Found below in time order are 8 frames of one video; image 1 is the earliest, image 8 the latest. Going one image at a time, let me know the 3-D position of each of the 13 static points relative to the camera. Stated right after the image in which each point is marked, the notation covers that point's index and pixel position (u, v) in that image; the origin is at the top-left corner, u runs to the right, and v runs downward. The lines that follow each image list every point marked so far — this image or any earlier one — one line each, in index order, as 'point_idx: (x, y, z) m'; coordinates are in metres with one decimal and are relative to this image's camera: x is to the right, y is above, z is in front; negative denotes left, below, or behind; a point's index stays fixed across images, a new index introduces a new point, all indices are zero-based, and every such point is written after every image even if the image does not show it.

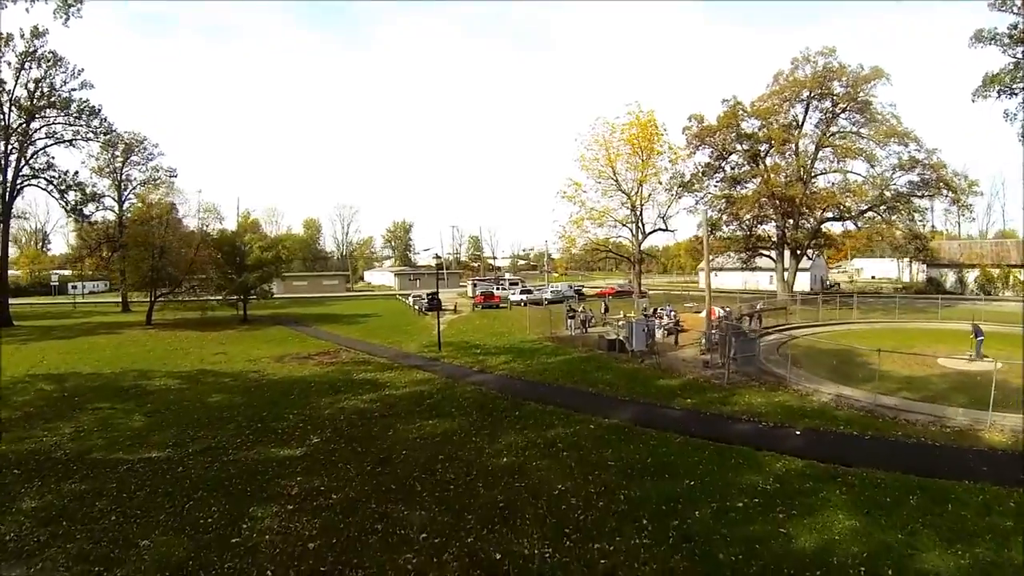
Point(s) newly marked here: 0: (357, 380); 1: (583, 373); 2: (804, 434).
0: (-5.6, -3.3, +20.0) m
1: (+2.3, -2.6, +18.1) m
2: (+6.7, -3.4, +13.0) m
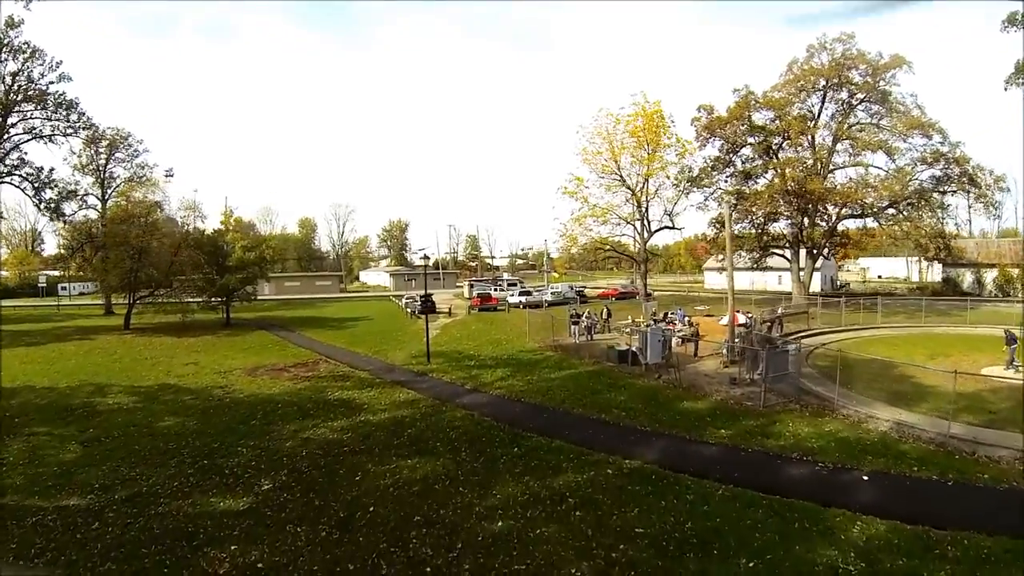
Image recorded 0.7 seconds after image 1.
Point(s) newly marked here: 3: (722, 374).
0: (-5.7, -3.5, +17.4) m
1: (+2.2, -2.8, +15.5) m
2: (+6.7, -3.6, +10.4) m
3: (+6.6, -2.7, +17.7) m
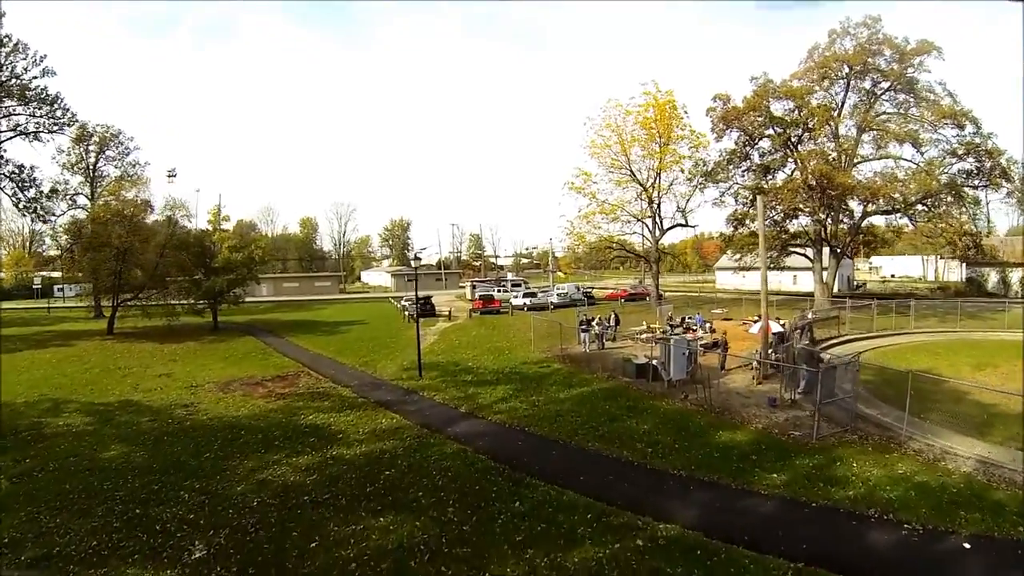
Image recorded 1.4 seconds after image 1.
0: (-5.6, -3.7, +15.0) m
1: (+2.2, -3.0, +13.0) m
2: (+6.7, -3.8, +8.0) m
3: (+6.6, -2.8, +15.2) m
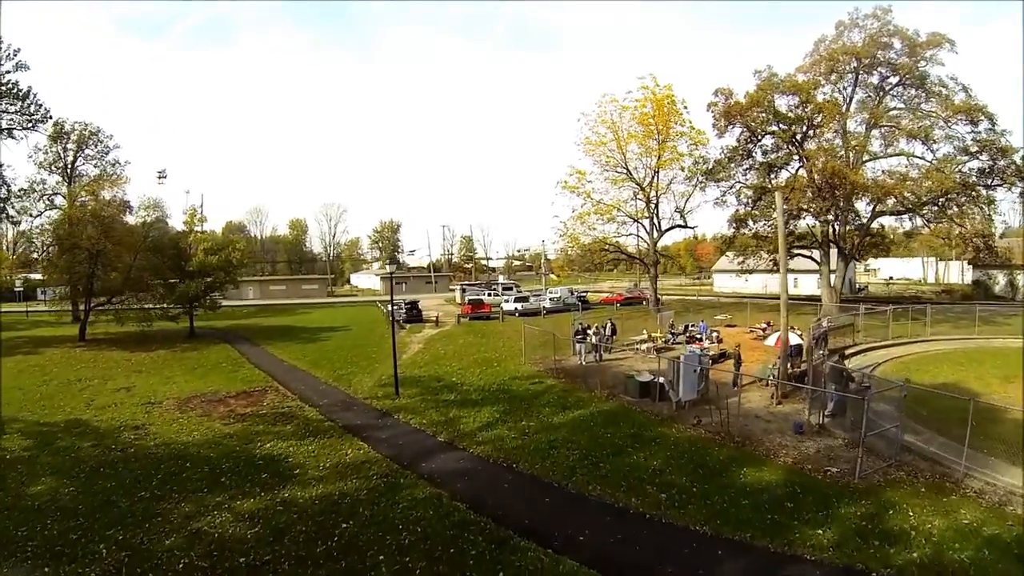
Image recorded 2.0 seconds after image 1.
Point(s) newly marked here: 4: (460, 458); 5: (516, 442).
0: (-5.9, -3.9, +13.0) m
1: (+2.0, -3.2, +11.1) m
2: (+6.5, -3.9, +6.1) m
3: (+6.3, -3.0, +13.3) m
4: (-1.0, -3.4, +11.3) m
5: (+0.1, -3.3, +11.9) m
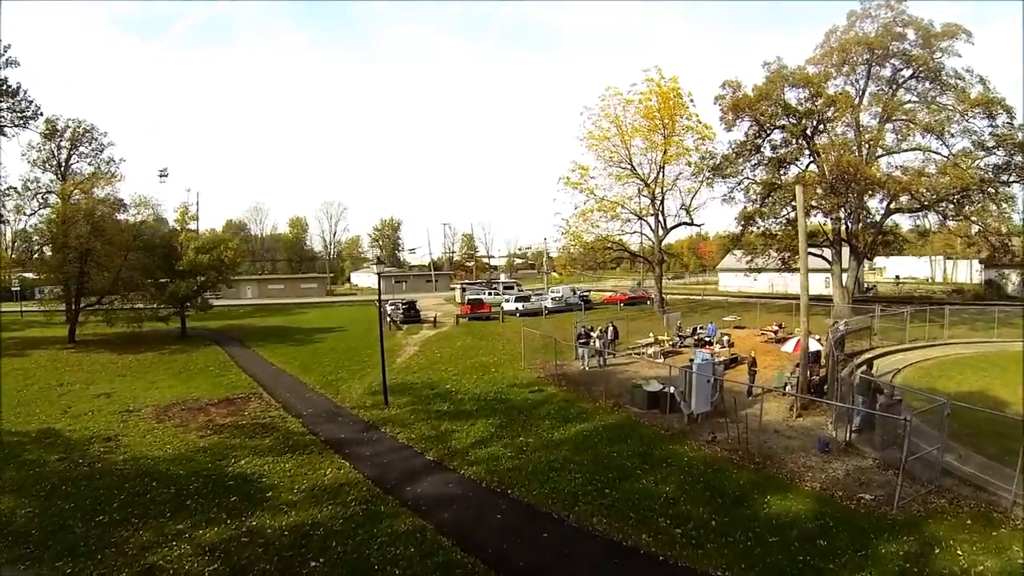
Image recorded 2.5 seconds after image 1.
0: (-6.0, -4.0, +11.9) m
1: (+1.9, -3.3, +10.0) m
2: (+6.3, -4.0, +4.9) m
3: (+6.3, -3.1, +12.2) m
4: (-1.1, -3.5, +10.2) m
5: (0.0, -3.3, +10.7) m
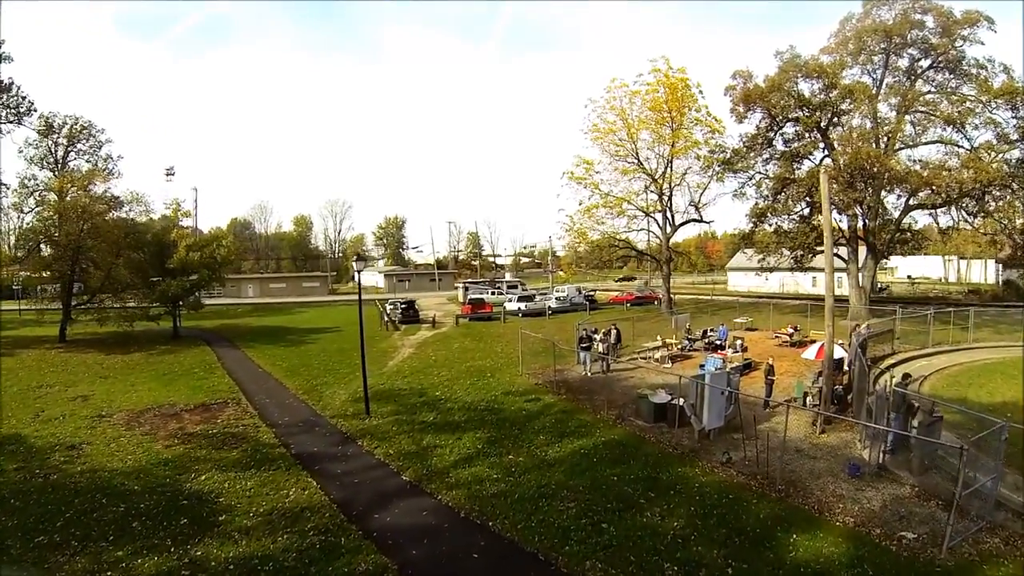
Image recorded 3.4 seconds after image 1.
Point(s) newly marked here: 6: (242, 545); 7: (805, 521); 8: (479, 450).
0: (-6.2, -4.0, +10.7) m
1: (+1.6, -3.3, +8.7) m
2: (+6.0, -4.0, +3.6) m
3: (+6.0, -3.1, +10.8) m
4: (-1.4, -3.5, +8.9) m
5: (-0.2, -3.3, +9.5) m
6: (-4.1, -3.9, +8.5) m
7: (+4.1, -3.3, +7.9) m
8: (-0.6, -3.2, +11.3) m
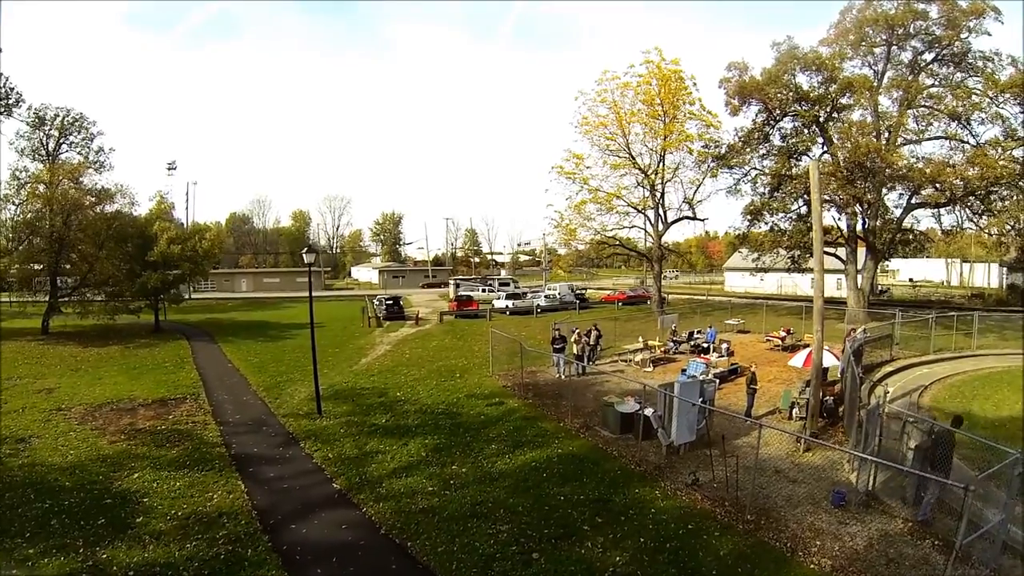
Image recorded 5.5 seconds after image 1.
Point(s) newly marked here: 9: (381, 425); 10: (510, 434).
0: (-7.2, -3.8, +9.6) m
1: (+0.6, -3.2, +7.5) m
2: (+5.0, -4.1, +2.4) m
3: (+5.1, -3.1, +9.6) m
4: (-2.4, -3.4, +7.7) m
5: (-1.2, -3.2, +8.3) m
6: (-5.1, -3.8, +7.4) m
7: (+3.2, -3.3, +6.7) m
8: (-1.6, -3.1, +10.2) m
9: (-2.9, -3.1, +12.6) m
10: (0.0, -3.0, +11.3) m
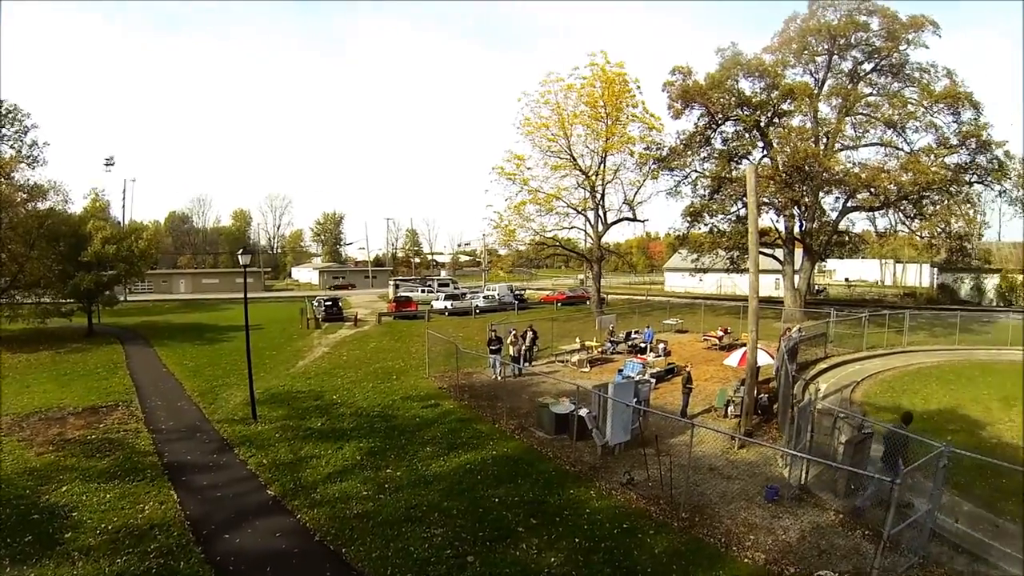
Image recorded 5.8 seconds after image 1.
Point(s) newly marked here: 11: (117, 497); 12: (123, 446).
0: (-8.1, -3.8, +8.9) m
1: (-0.1, -3.2, +7.4) m
2: (+4.6, -4.0, +2.6) m
3: (+4.1, -3.1, +9.8) m
4: (-3.1, -3.4, +7.5) m
5: (-2.0, -3.3, +8.1) m
6: (-5.8, -3.8, +6.9) m
7: (+2.4, -3.2, +6.8) m
8: (-2.6, -3.2, +9.9) m
9: (-4.0, -3.1, +12.3) m
10: (-1.0, -3.0, +11.2) m
11: (-6.7, -3.6, +9.2) m
12: (-8.6, -3.5, +12.4) m
